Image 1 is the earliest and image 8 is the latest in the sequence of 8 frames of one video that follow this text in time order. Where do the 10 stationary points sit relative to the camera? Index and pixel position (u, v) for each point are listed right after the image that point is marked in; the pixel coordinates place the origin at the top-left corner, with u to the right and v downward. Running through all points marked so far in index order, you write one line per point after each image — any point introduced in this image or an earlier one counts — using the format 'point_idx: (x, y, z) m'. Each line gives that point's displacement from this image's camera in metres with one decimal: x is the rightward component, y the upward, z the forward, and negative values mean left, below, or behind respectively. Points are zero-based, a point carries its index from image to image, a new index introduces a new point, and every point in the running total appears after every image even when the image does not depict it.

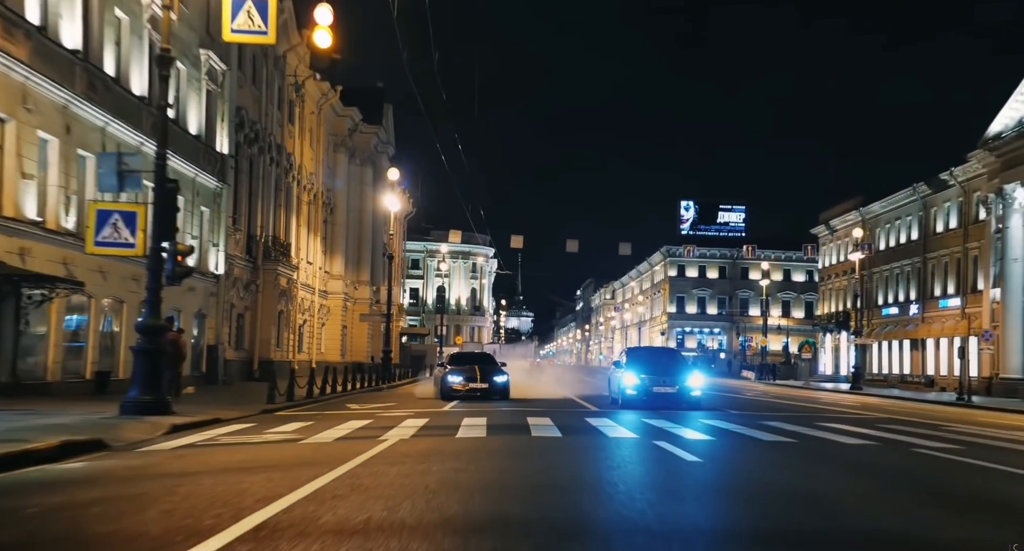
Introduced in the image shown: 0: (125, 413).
0: (-7.0, -2.5, +16.6) m
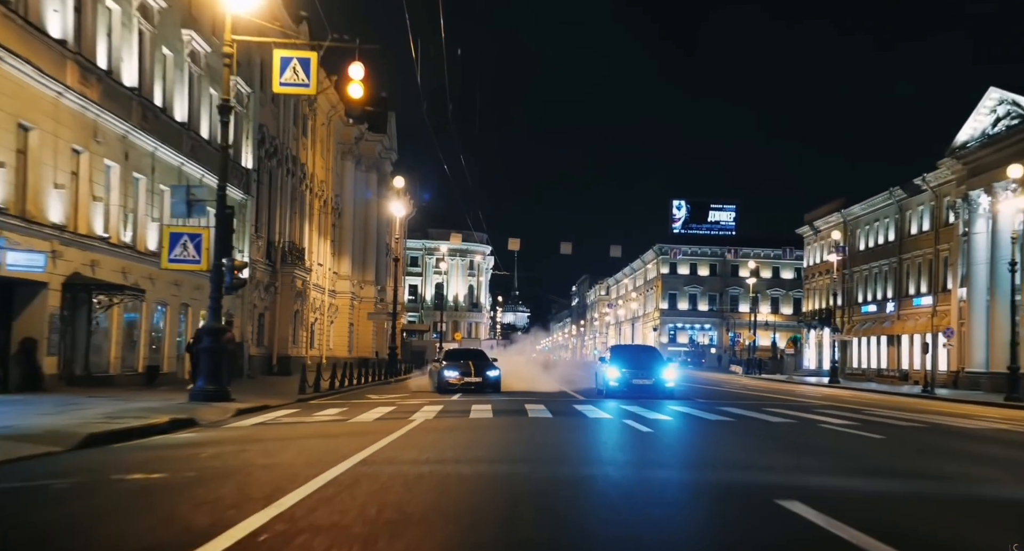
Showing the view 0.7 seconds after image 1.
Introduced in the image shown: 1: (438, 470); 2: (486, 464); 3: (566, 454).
0: (-7.0, -2.8, +20.0) m
1: (-0.8, -2.1, +8.6) m
2: (-0.3, -2.1, +9.2) m
3: (+0.9, -2.5, +11.5) m
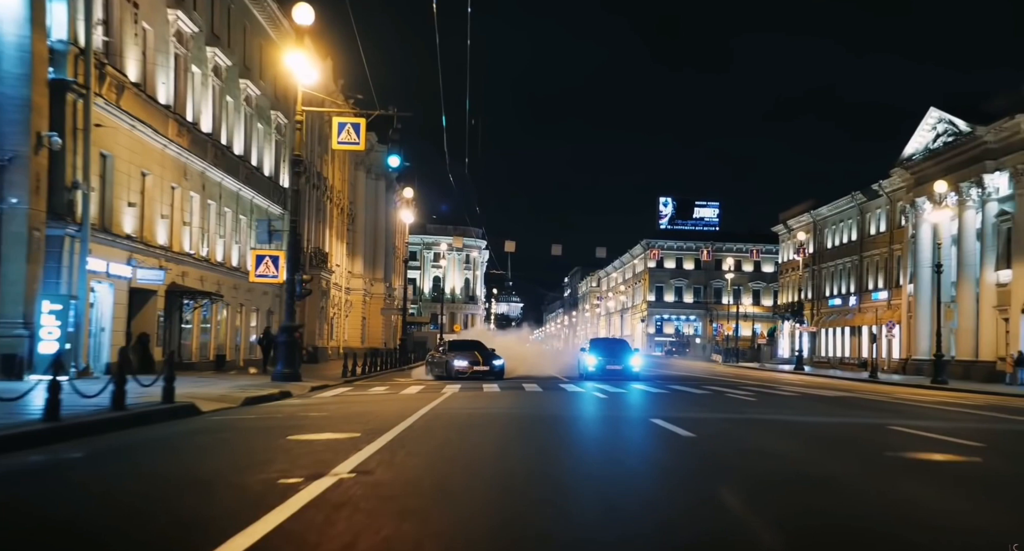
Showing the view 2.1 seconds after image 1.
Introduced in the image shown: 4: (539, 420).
0: (-7.0, -3.1, +26.7) m
1: (-0.6, -2.5, +15.2) m
2: (-0.2, -2.6, +15.9) m
3: (+1.0, -2.9, +18.2) m
4: (+0.5, -2.7, +17.6) m
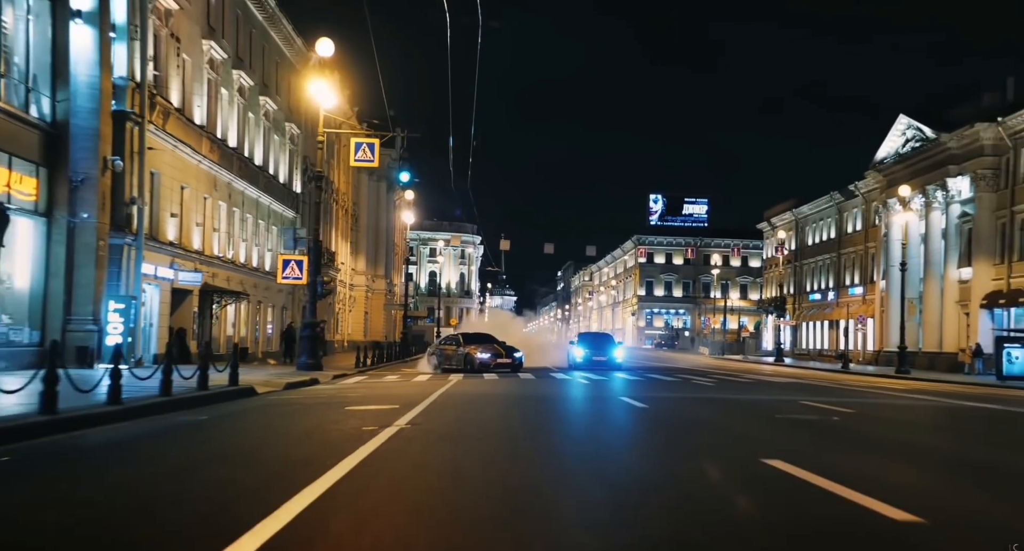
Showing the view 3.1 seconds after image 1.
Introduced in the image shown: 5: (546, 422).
0: (-7.1, -3.2, +30.2) m
1: (-0.7, -2.7, +18.8) m
2: (-0.2, -2.7, +19.5) m
3: (+1.0, -3.0, +21.8) m
4: (+0.5, -2.9, +21.2) m
5: (+0.7, -2.7, +17.6) m
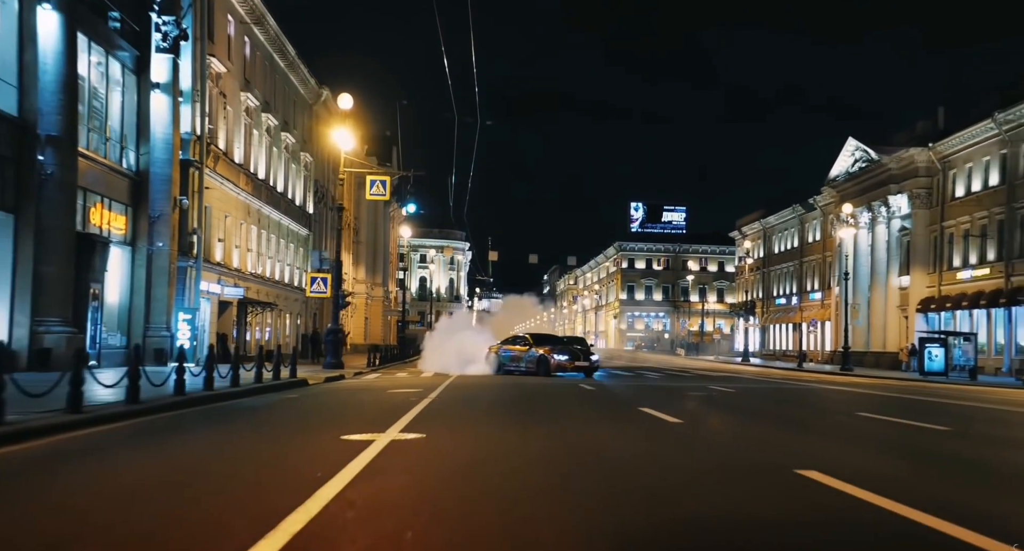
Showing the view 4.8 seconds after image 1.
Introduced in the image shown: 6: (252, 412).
0: (-7.5, -3.8, +36.3) m
1: (-1.0, -3.2, +25.0) m
2: (-0.5, -3.2, +25.7) m
3: (+0.6, -3.5, +28.0) m
4: (+0.2, -3.4, +27.4) m
5: (+0.4, -3.3, +23.8) m
6: (-5.9, -2.9, +19.6) m
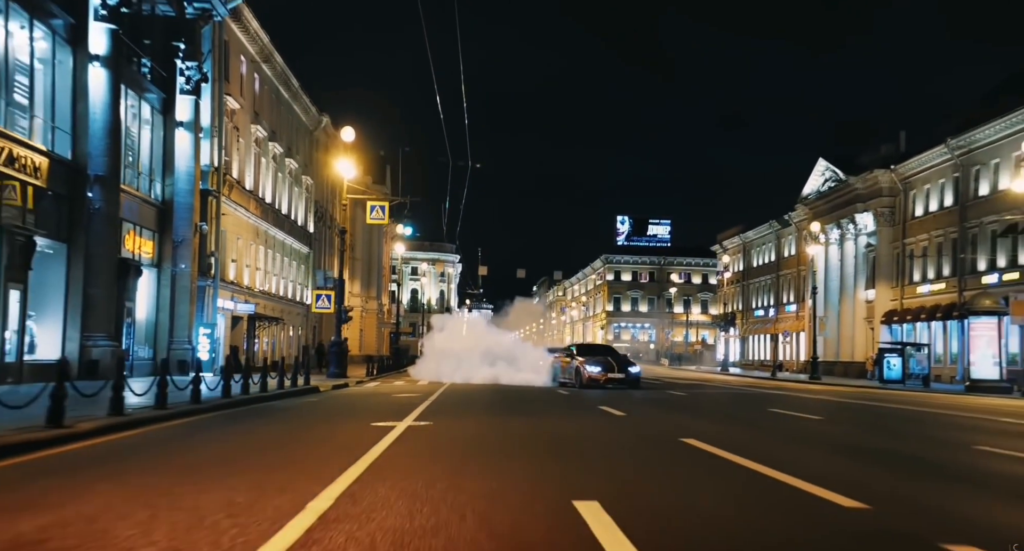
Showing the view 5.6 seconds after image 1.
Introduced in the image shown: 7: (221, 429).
0: (-8.1, -4.5, +39.7) m
1: (-1.4, -3.8, +28.5) m
2: (-0.9, -3.9, +29.1) m
3: (+0.2, -4.2, +31.5) m
4: (-0.3, -4.0, +30.8) m
5: (0.0, -3.9, +27.2) m
6: (-6.2, -3.5, +23.0) m
7: (-4.5, -2.3, +13.6) m
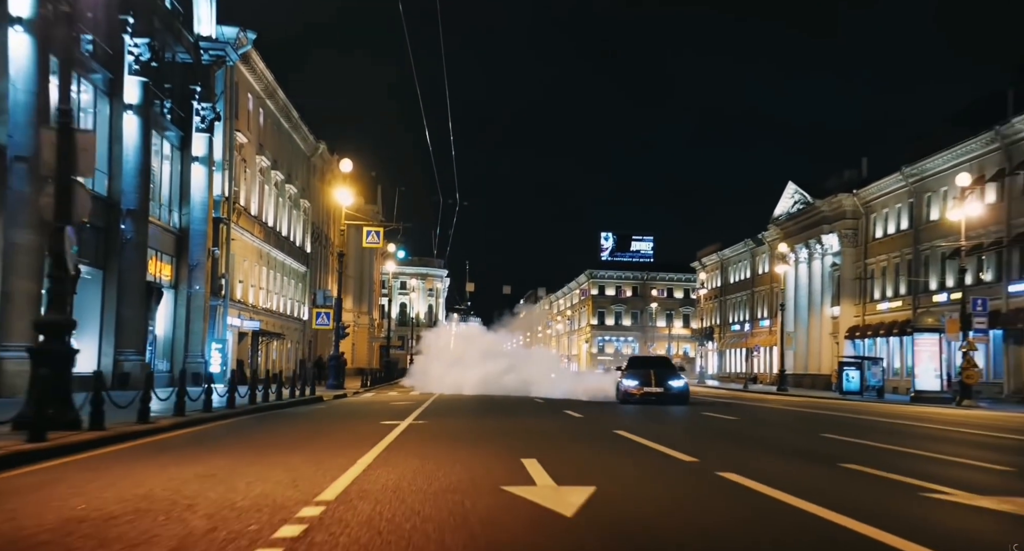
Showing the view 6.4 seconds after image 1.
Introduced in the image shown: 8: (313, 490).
0: (-8.9, -5.5, +43.1) m
1: (-2.0, -4.6, +32.0) m
2: (-1.5, -4.7, +32.6) m
3: (-0.5, -5.0, +35.0) m
4: (-0.9, -4.9, +34.4) m
5: (-0.6, -4.6, +30.8) m
6: (-6.8, -4.2, +26.5) m
7: (-4.9, -2.9, +17.1) m
8: (-1.7, -1.8, +7.2) m
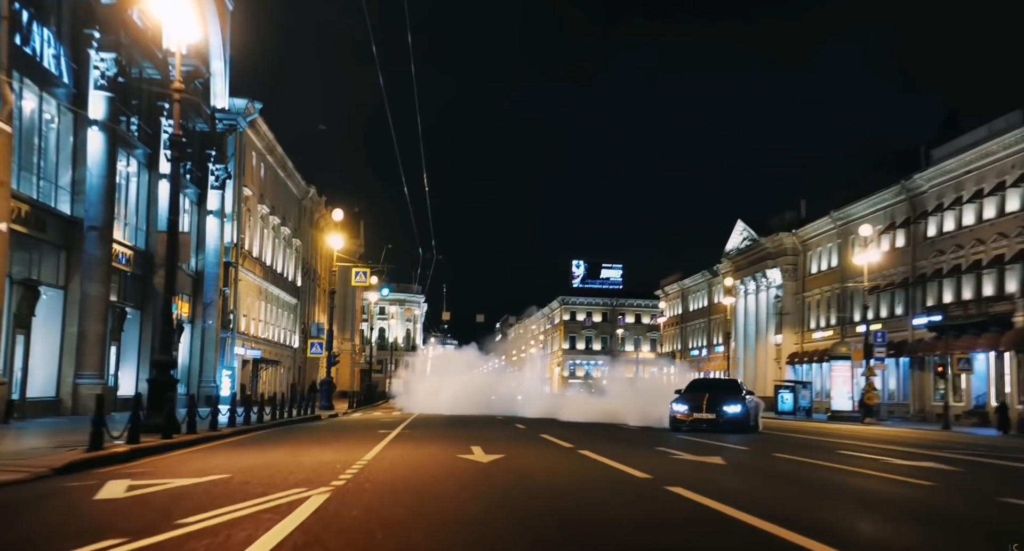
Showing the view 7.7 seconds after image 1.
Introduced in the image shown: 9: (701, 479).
0: (-10.6, -7.4, +49.1) m
1: (-3.4, -6.3, +38.2) m
2: (-3.0, -6.4, +38.9) m
3: (-2.0, -6.8, +41.3) m
4: (-2.4, -6.6, +40.6) m
5: (-2.0, -6.3, +37.1) m
6: (-8.0, -5.7, +32.6) m
7: (-5.9, -4.2, +23.4) m
8: (-2.4, -2.8, +13.6) m
9: (+3.1, -3.3, +14.3) m
